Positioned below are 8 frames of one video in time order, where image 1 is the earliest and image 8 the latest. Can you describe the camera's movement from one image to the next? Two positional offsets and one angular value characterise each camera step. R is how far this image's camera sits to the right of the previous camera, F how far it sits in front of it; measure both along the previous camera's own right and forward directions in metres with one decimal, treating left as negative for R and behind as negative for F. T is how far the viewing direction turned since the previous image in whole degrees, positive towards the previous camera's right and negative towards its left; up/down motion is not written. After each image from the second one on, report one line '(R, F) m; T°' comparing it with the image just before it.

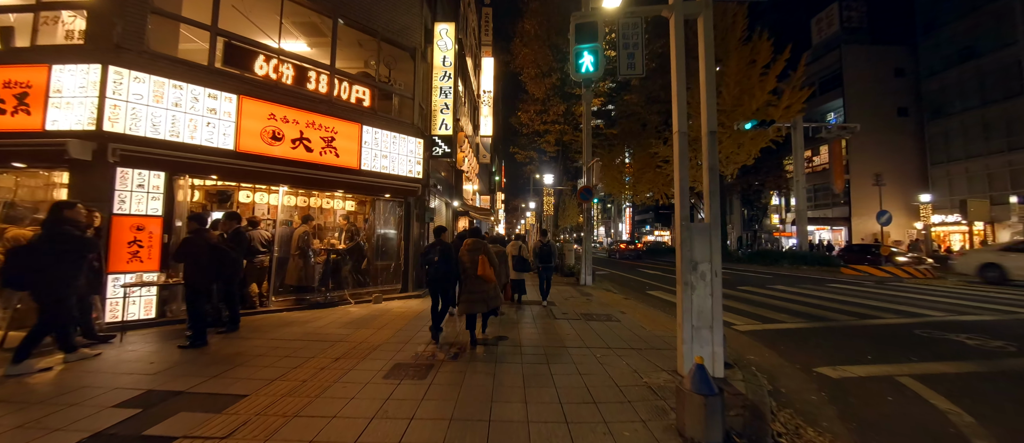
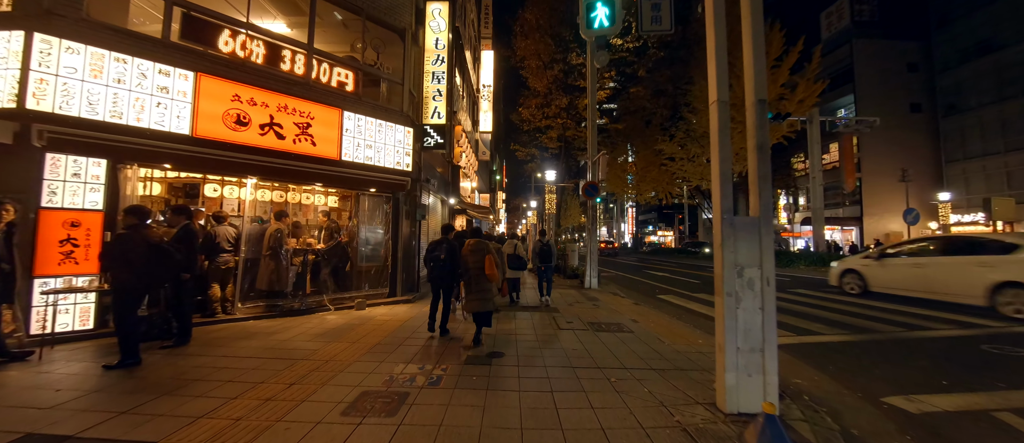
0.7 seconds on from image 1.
(+0.1, +0.9) m; 0°
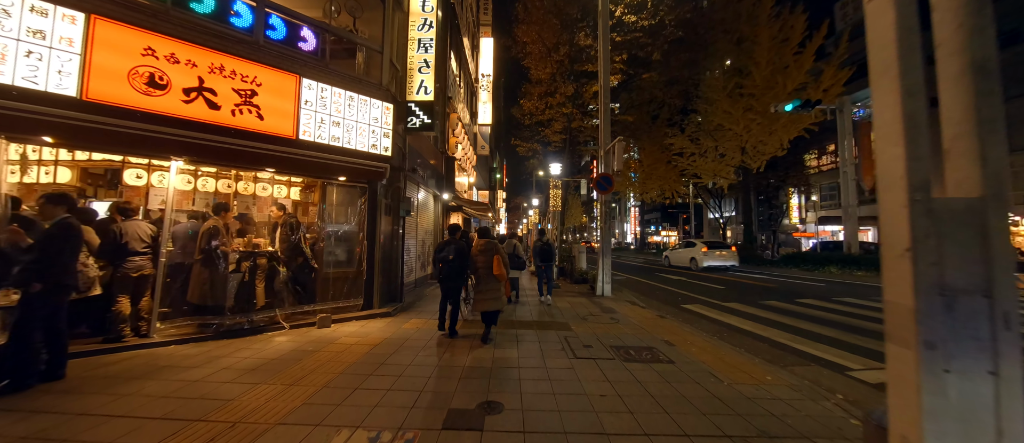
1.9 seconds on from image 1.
(0.0, +1.5) m; 0°
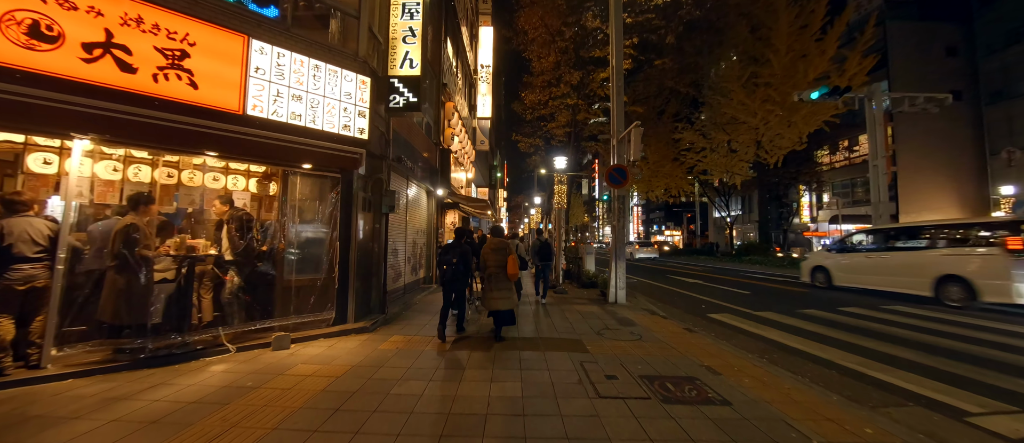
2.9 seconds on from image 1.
(0.0, +1.1) m; 0°
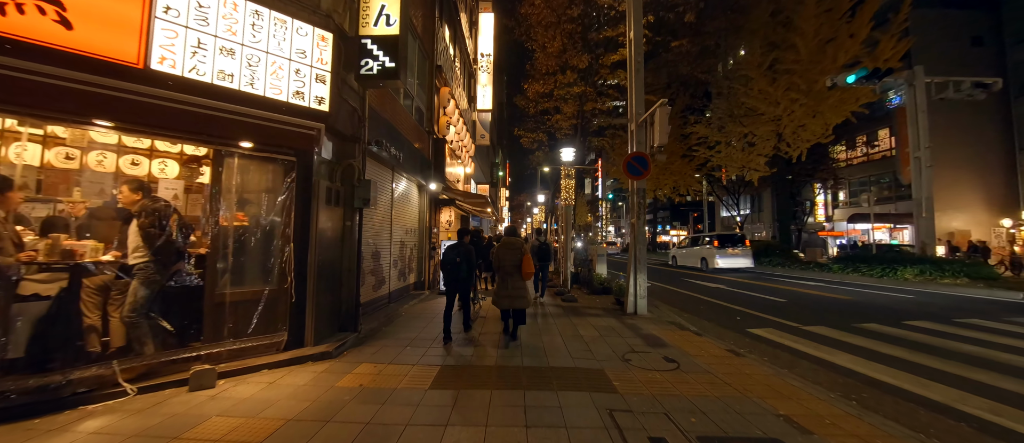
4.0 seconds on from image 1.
(0.0, +1.3) m; 0°
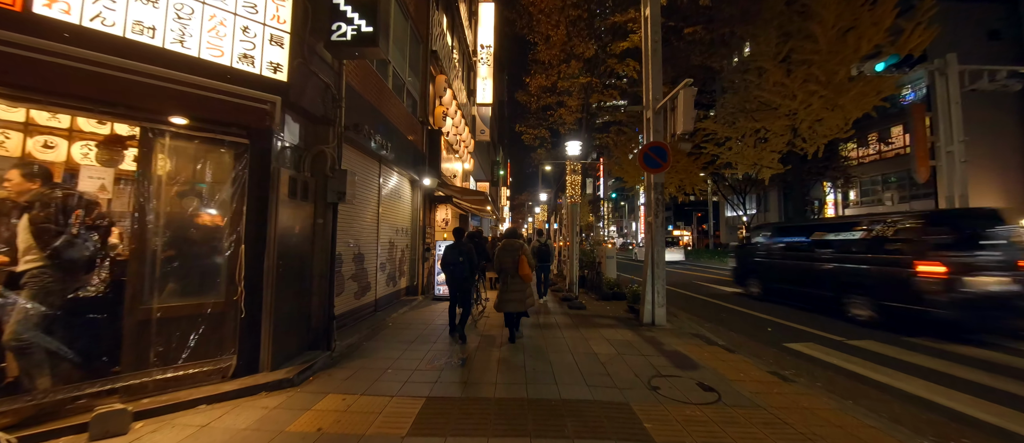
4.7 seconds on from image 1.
(0.0, +0.8) m; 0°
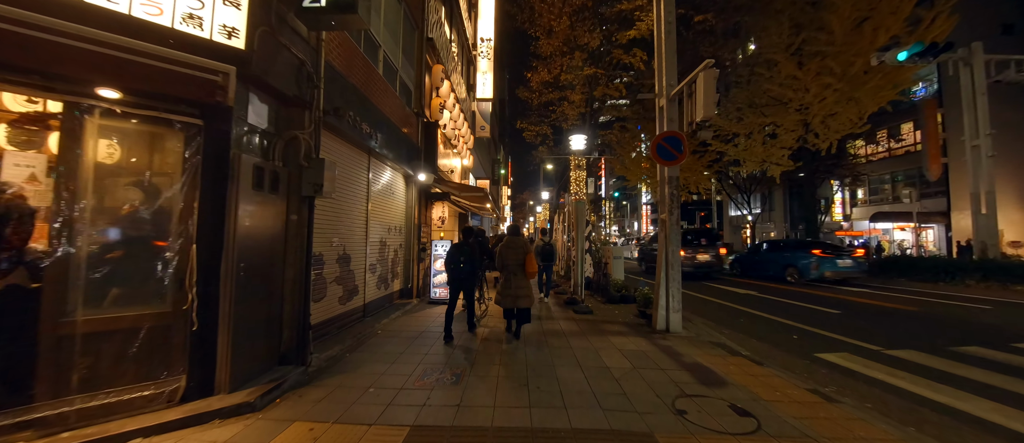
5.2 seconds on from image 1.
(0.0, +0.6) m; 0°
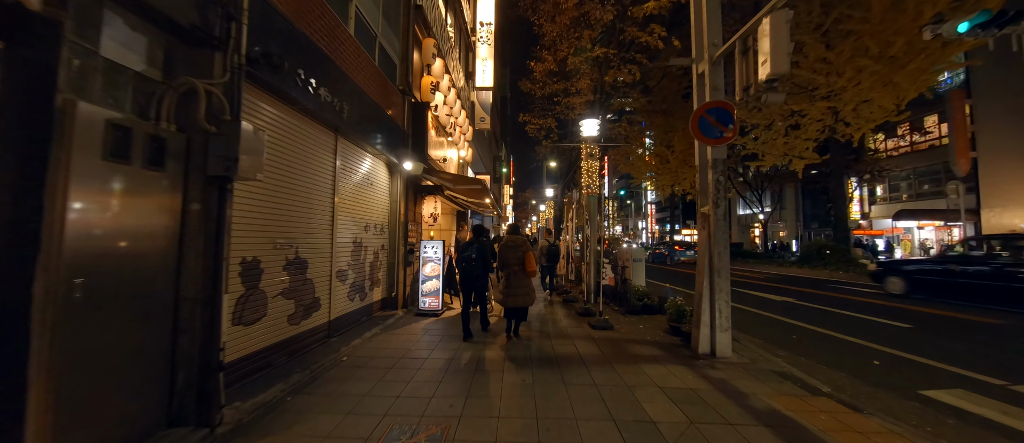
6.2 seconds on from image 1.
(0.0, +1.3) m; 0°
